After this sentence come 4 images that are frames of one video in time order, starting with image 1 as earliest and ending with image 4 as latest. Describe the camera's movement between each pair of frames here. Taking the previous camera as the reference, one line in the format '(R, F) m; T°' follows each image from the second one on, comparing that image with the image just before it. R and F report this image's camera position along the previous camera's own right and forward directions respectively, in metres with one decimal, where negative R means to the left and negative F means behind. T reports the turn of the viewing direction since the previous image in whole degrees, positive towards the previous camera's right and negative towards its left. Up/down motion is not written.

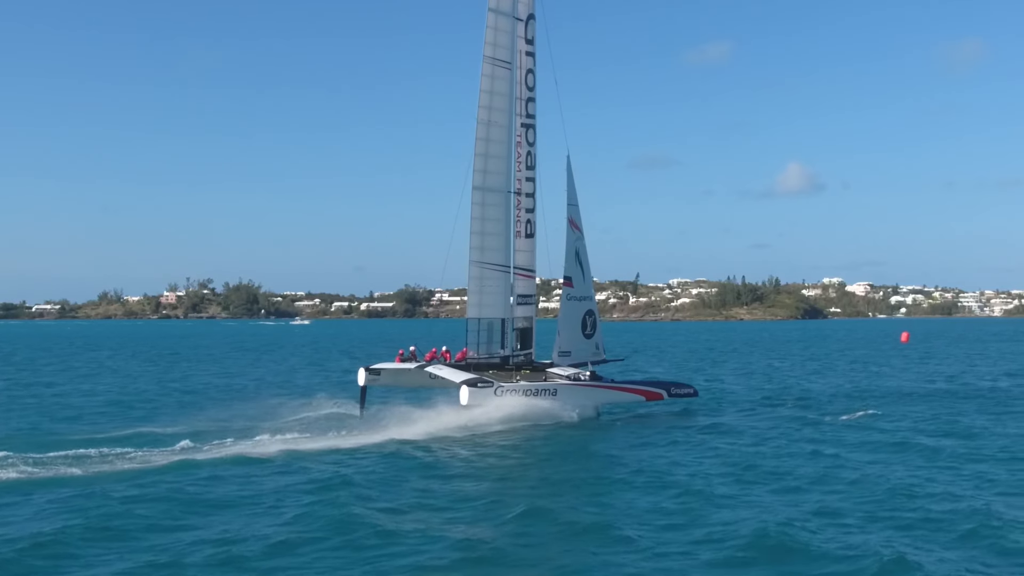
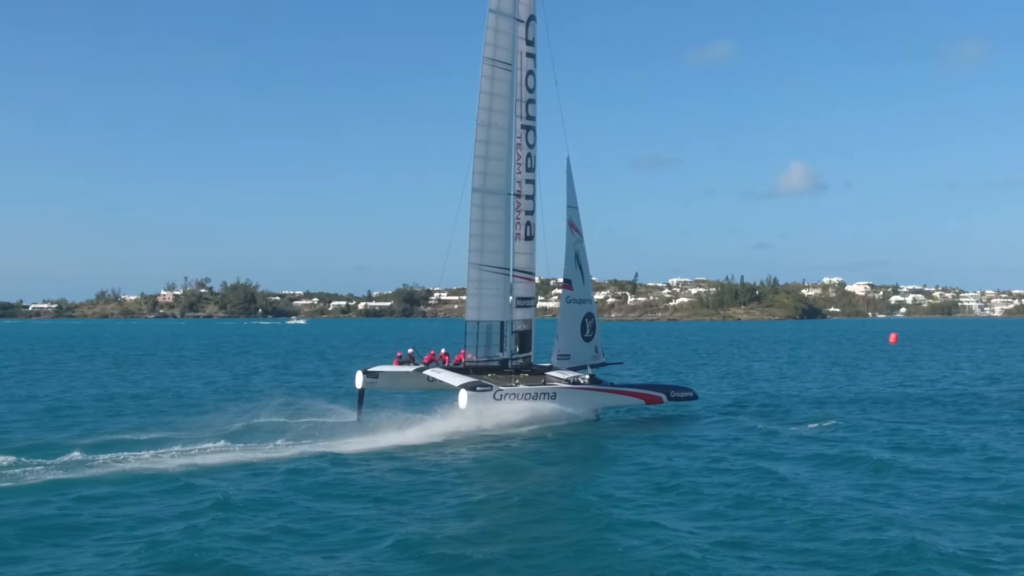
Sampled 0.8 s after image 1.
(+1.0, +0.8) m; 0°
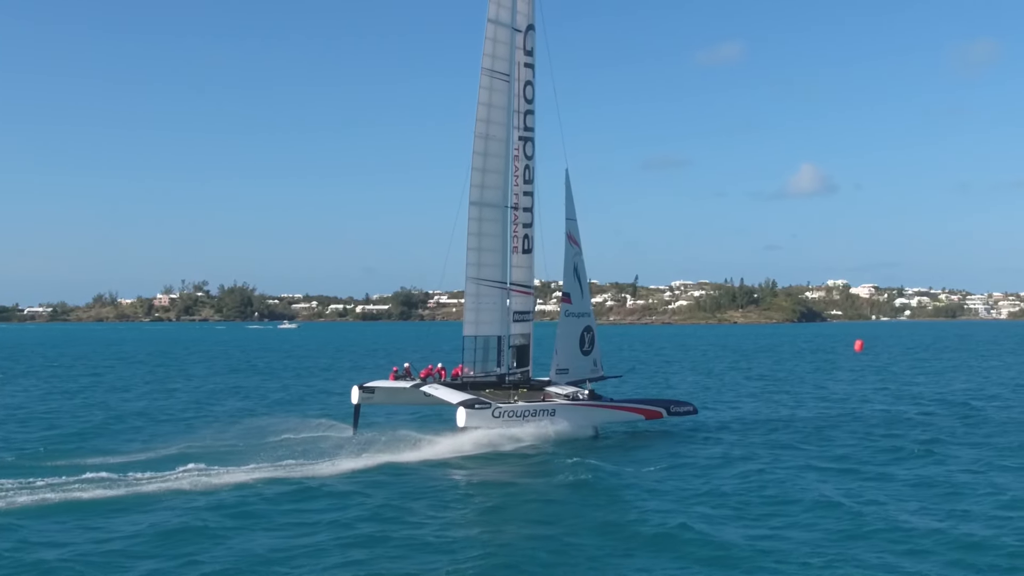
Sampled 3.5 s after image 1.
(+2.8, +2.4) m; -1°
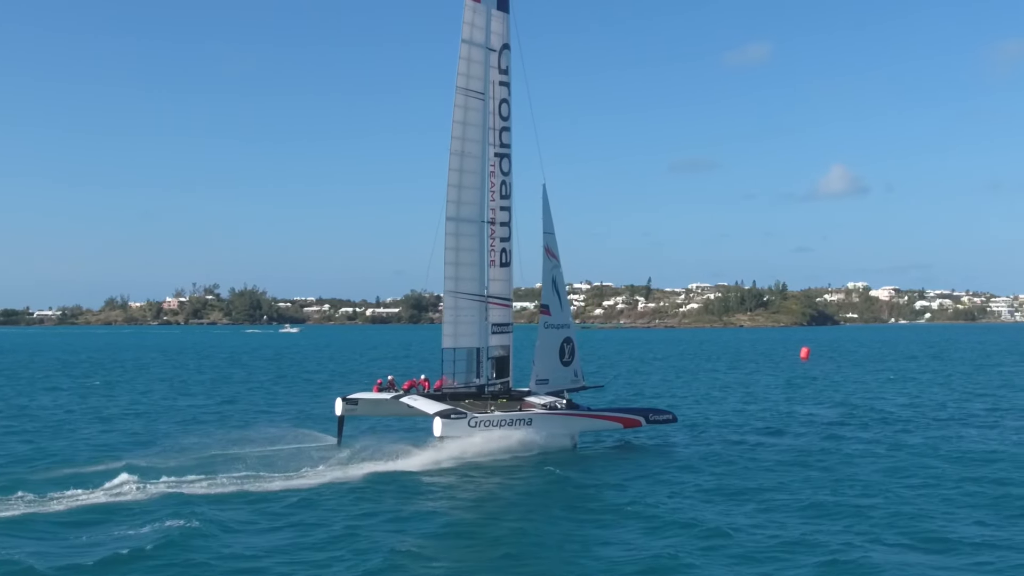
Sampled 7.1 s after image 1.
(+3.9, +2.7) m; -1°
